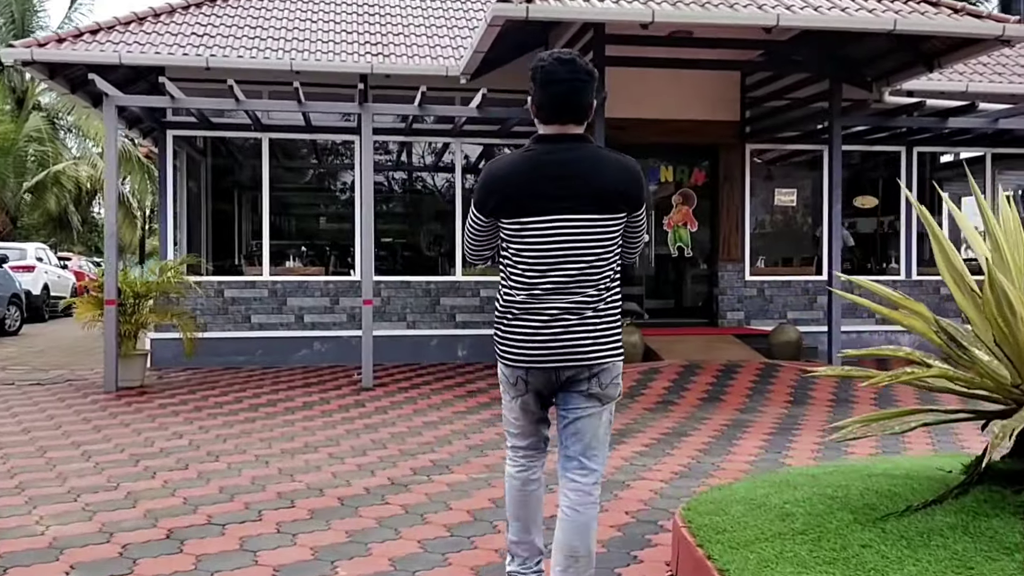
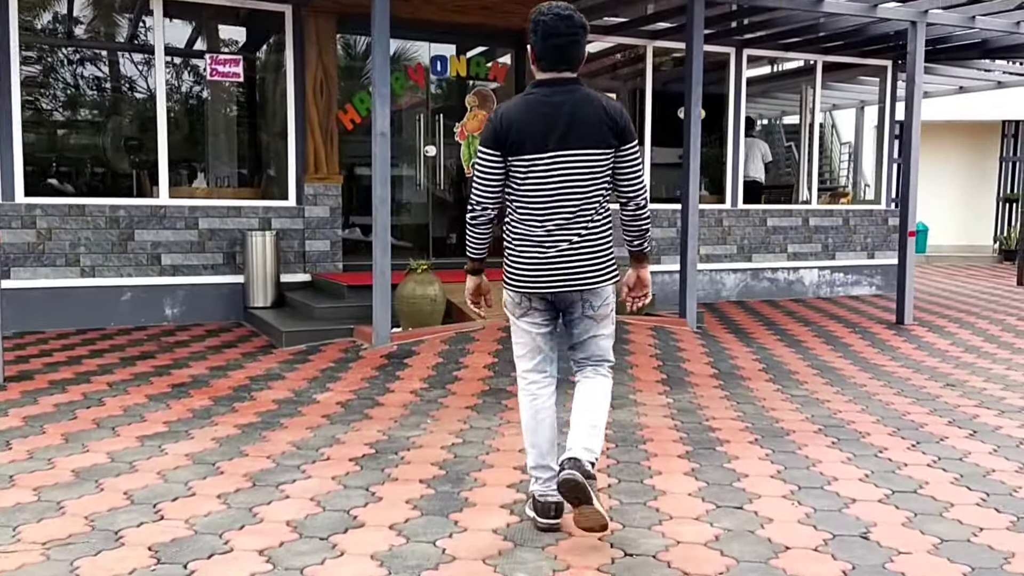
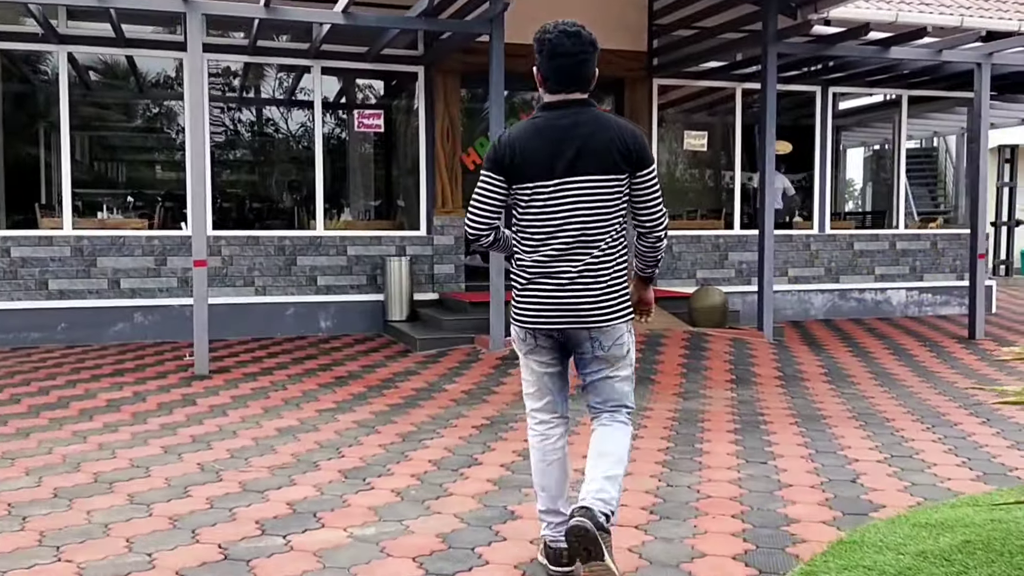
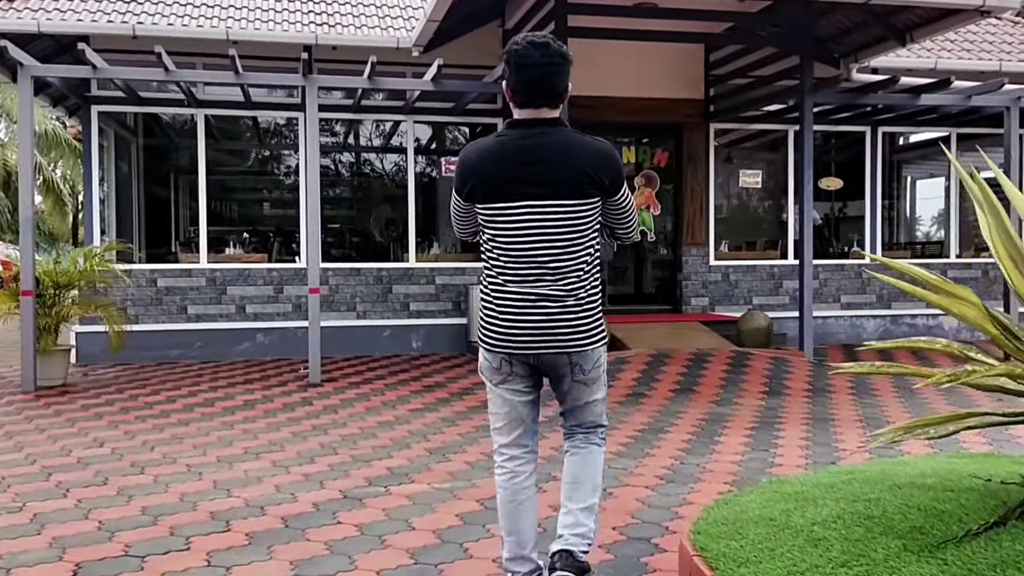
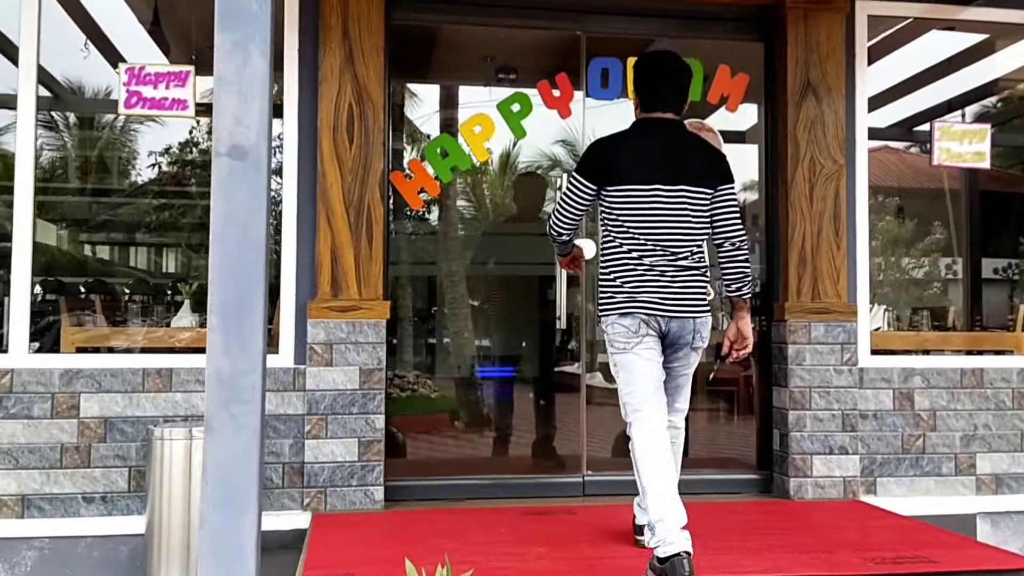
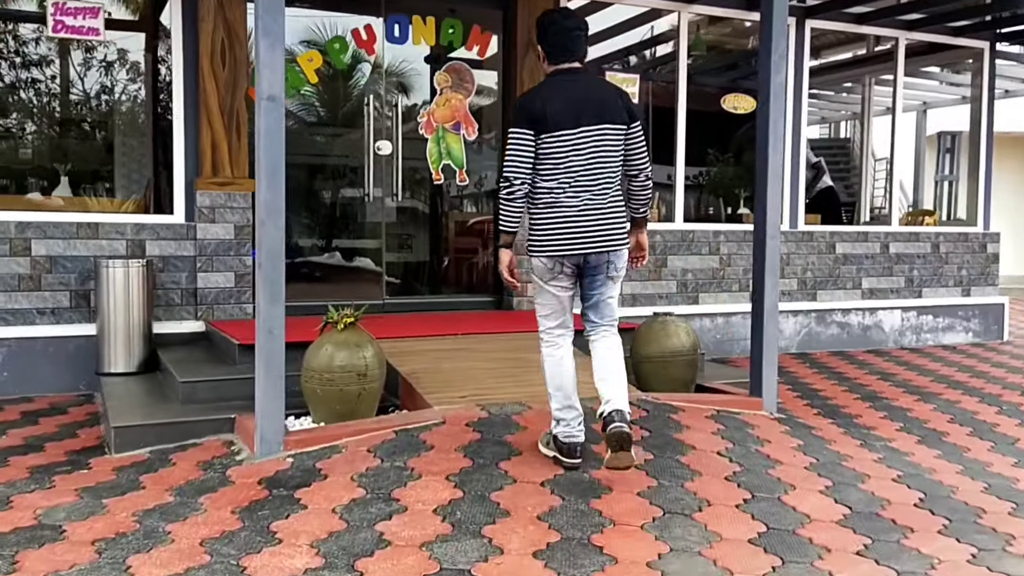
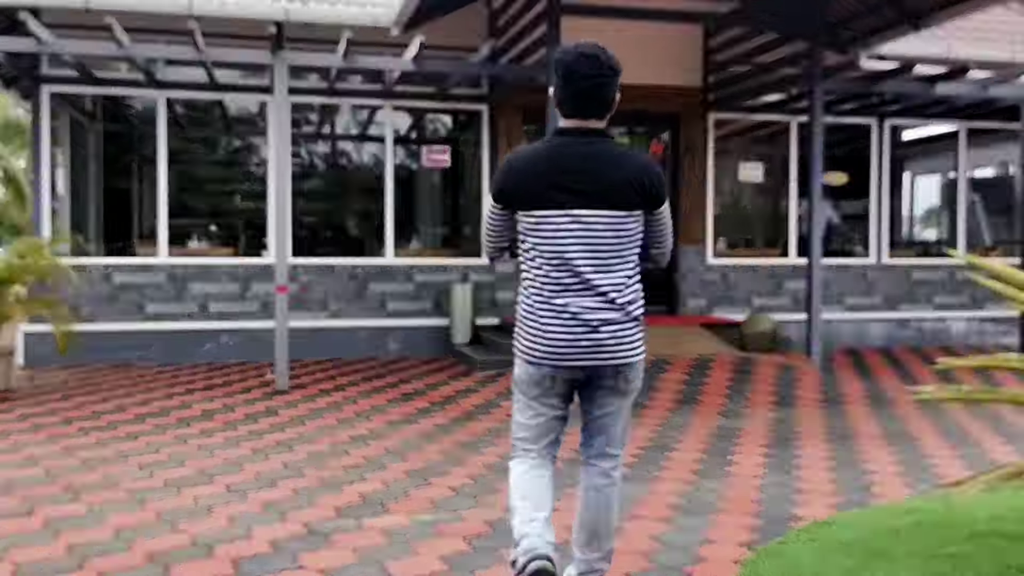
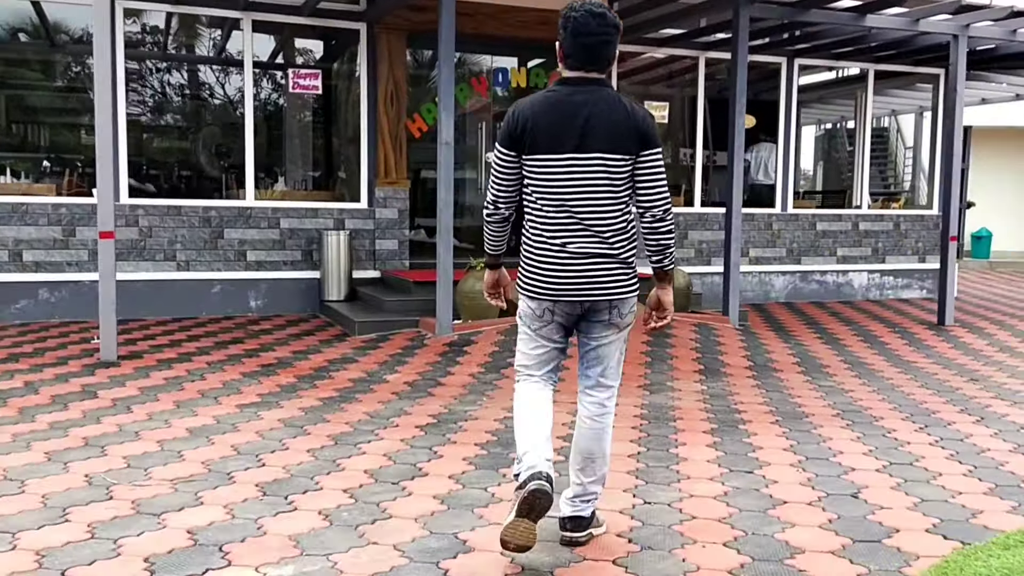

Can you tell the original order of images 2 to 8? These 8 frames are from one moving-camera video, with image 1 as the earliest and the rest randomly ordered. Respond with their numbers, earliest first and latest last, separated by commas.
4, 7, 3, 8, 2, 6, 5
